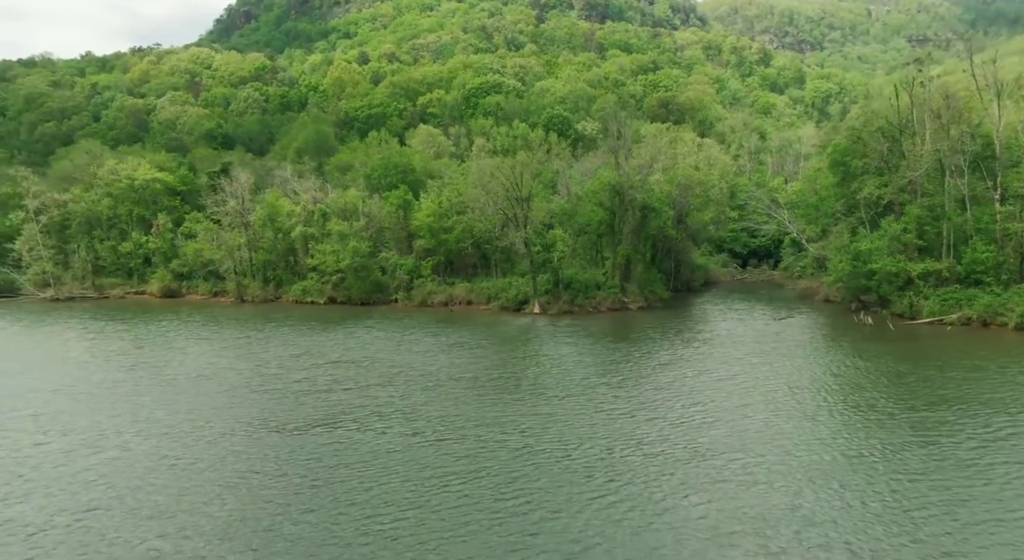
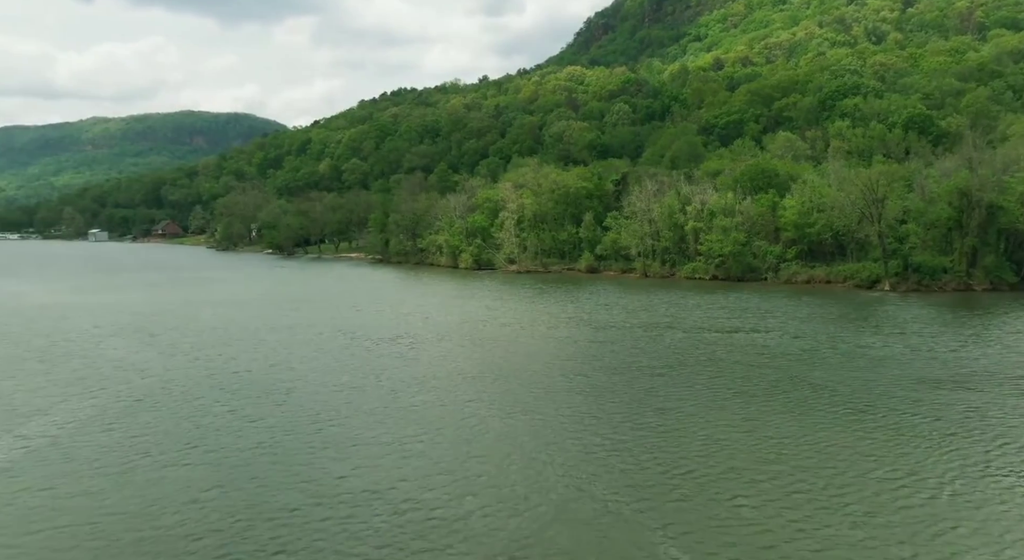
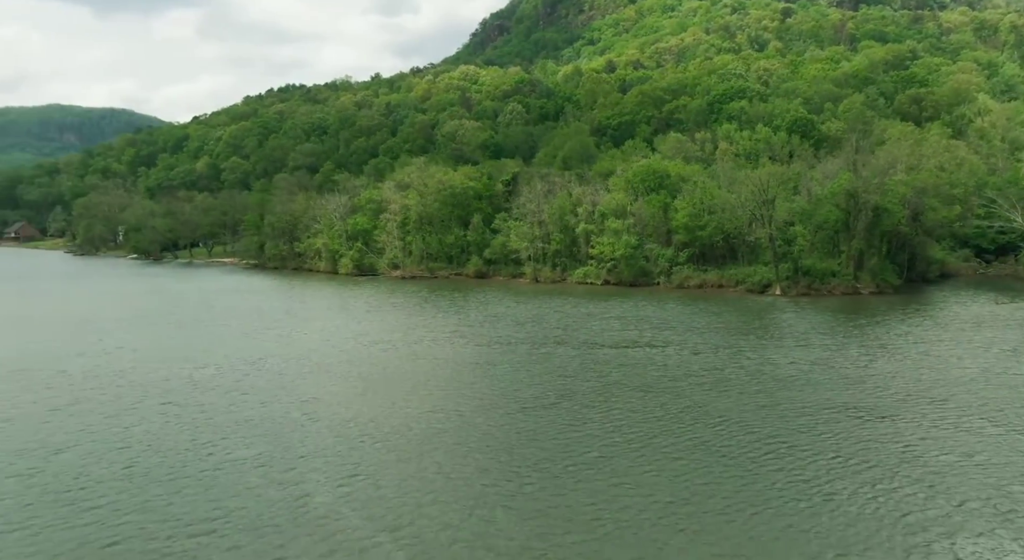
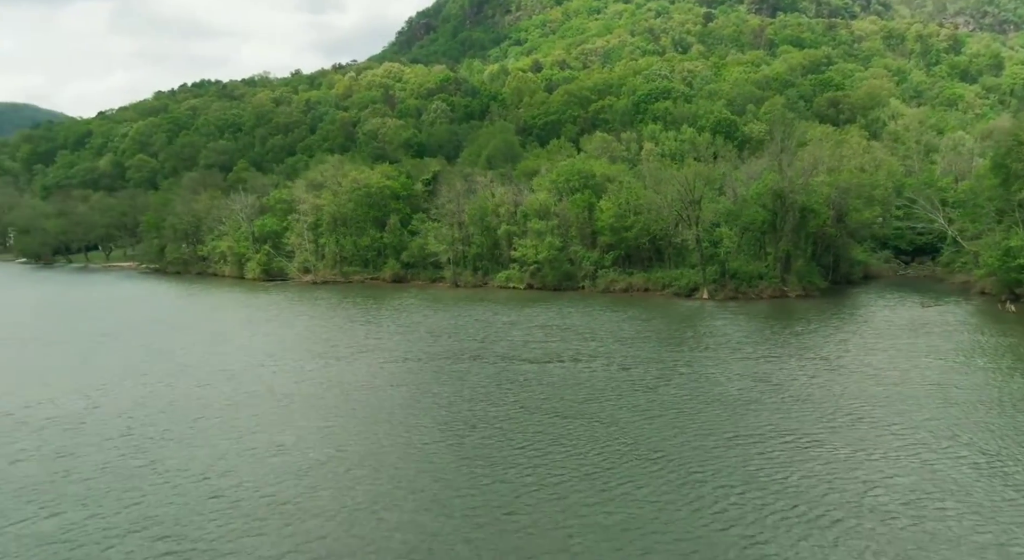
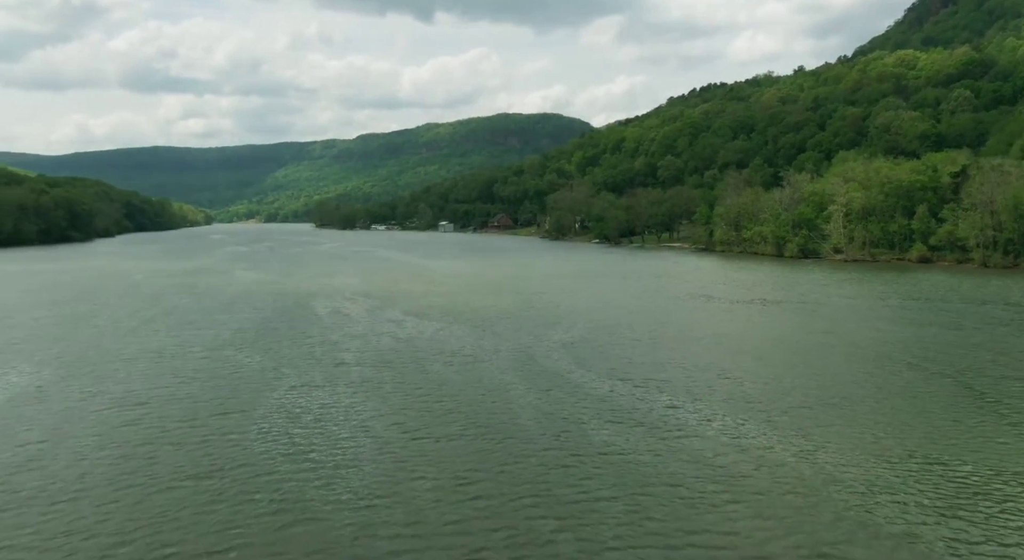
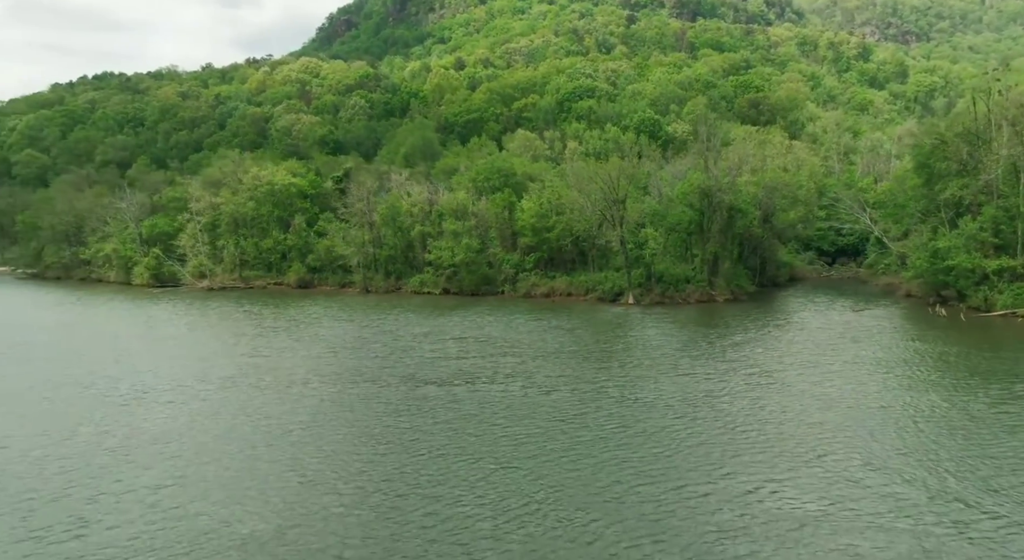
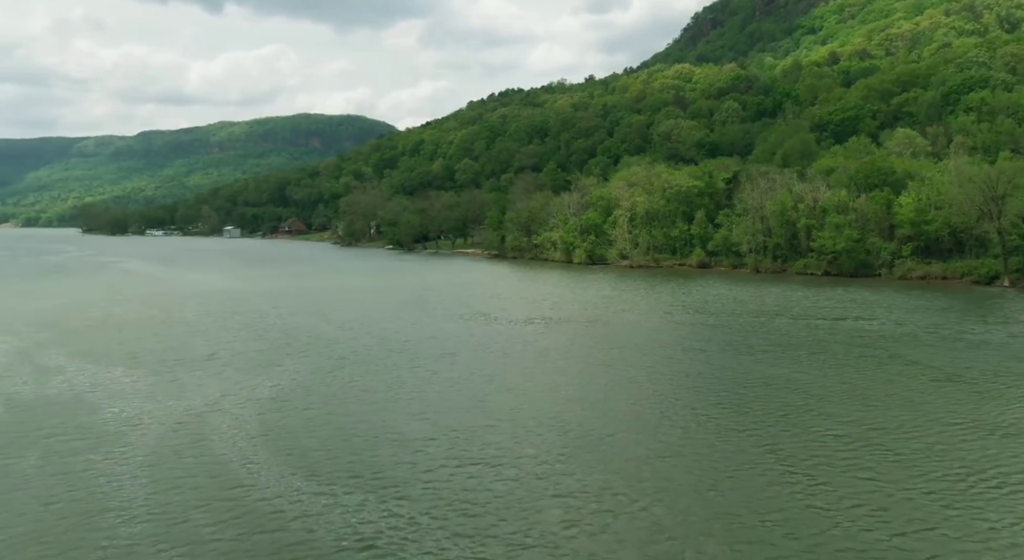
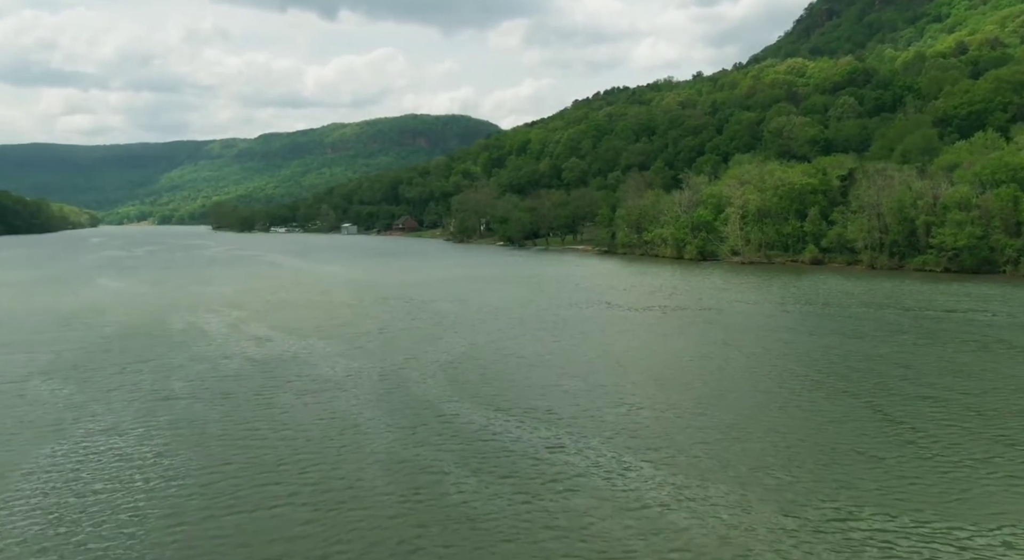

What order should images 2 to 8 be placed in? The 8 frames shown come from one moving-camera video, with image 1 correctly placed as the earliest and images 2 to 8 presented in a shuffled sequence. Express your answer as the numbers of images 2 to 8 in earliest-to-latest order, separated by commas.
6, 4, 3, 2, 7, 8, 5
